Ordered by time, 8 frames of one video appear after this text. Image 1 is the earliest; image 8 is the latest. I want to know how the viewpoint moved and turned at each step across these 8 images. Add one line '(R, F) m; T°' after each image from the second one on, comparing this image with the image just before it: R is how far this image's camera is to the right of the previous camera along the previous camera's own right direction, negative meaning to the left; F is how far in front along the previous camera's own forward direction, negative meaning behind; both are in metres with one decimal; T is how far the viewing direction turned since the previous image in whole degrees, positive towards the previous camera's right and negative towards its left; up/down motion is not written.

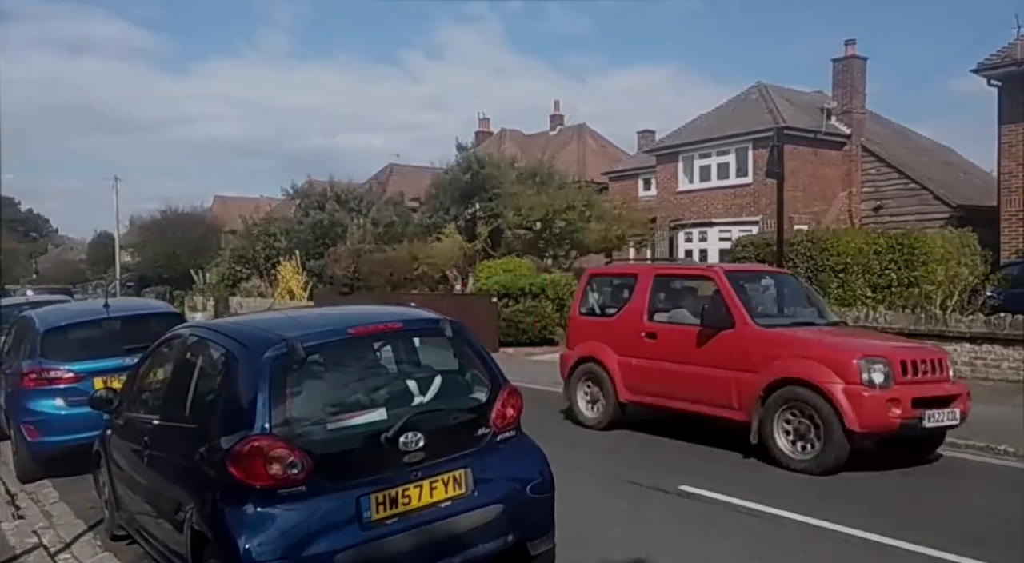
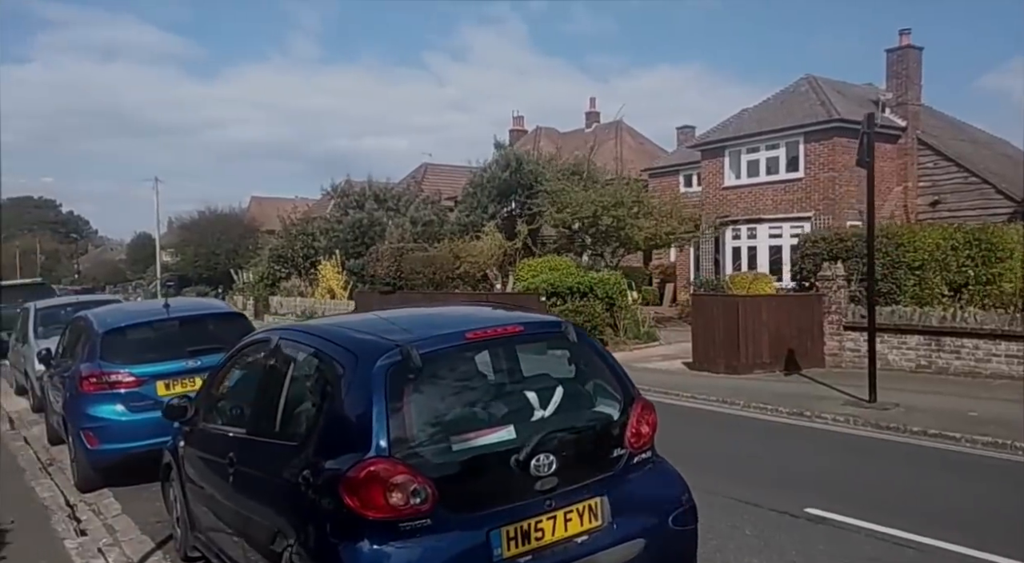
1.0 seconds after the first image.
(-0.6, +0.6) m; -2°
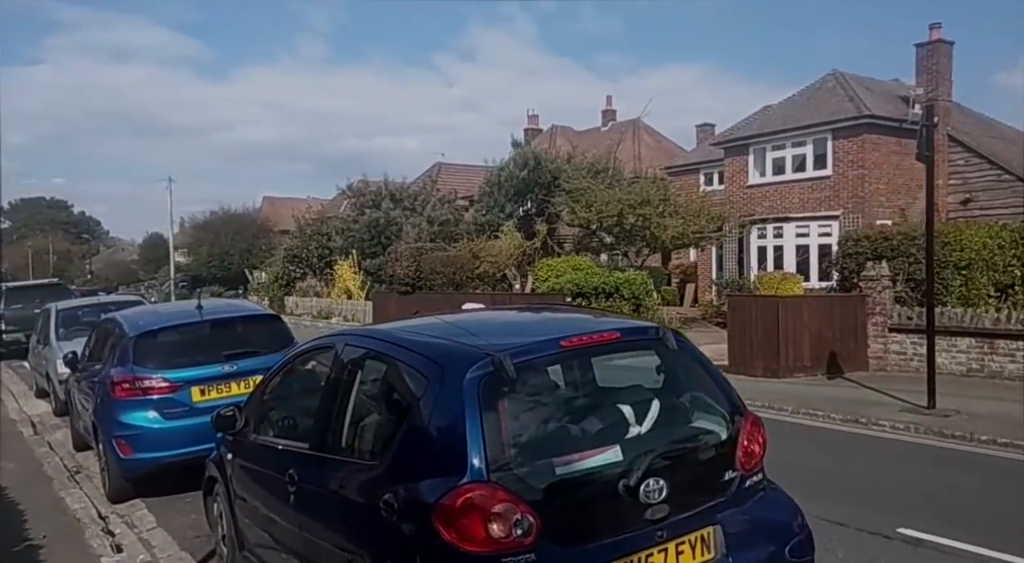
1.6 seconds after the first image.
(-0.4, +0.4) m; -1°
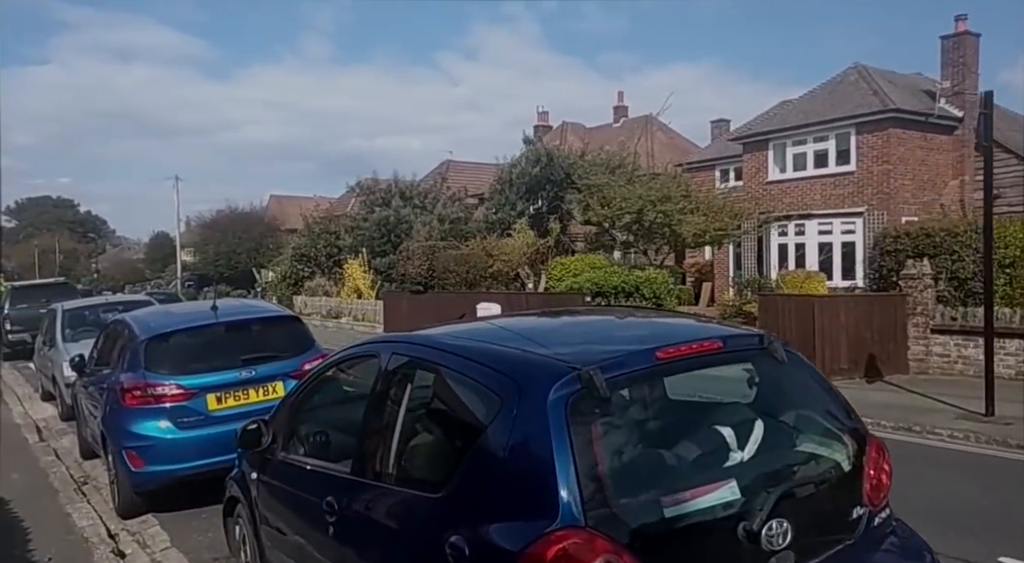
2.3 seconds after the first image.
(-0.3, +0.5) m; 0°
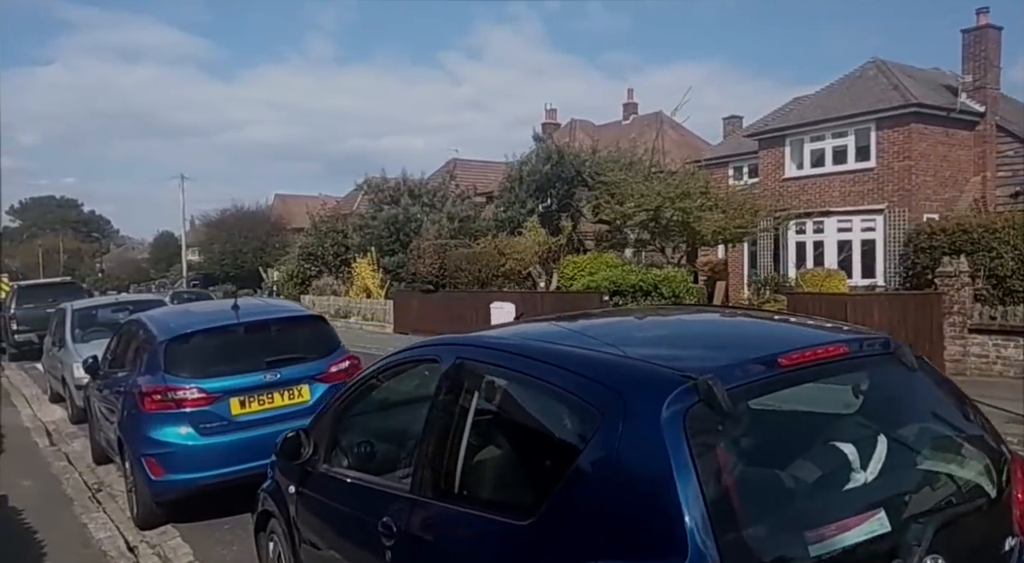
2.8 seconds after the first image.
(-0.3, +0.3) m; 0°
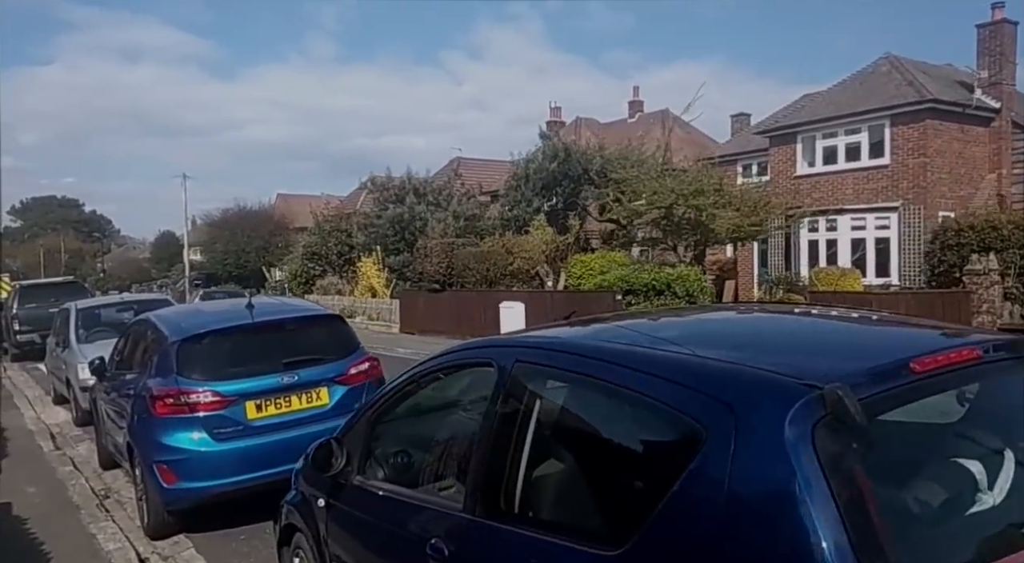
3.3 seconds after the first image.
(-0.2, +0.3) m; 0°
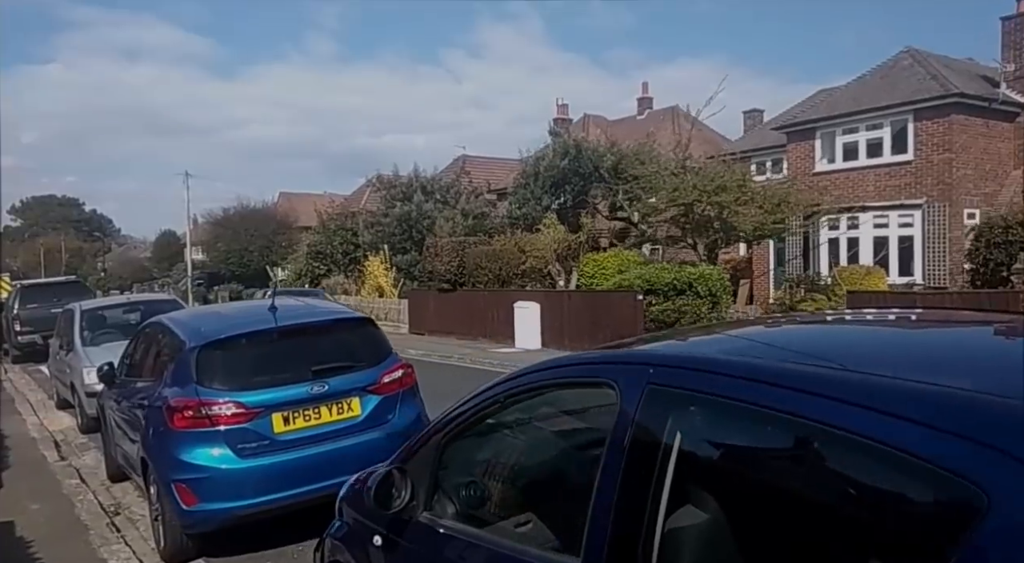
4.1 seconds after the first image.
(-0.4, +0.5) m; 0°
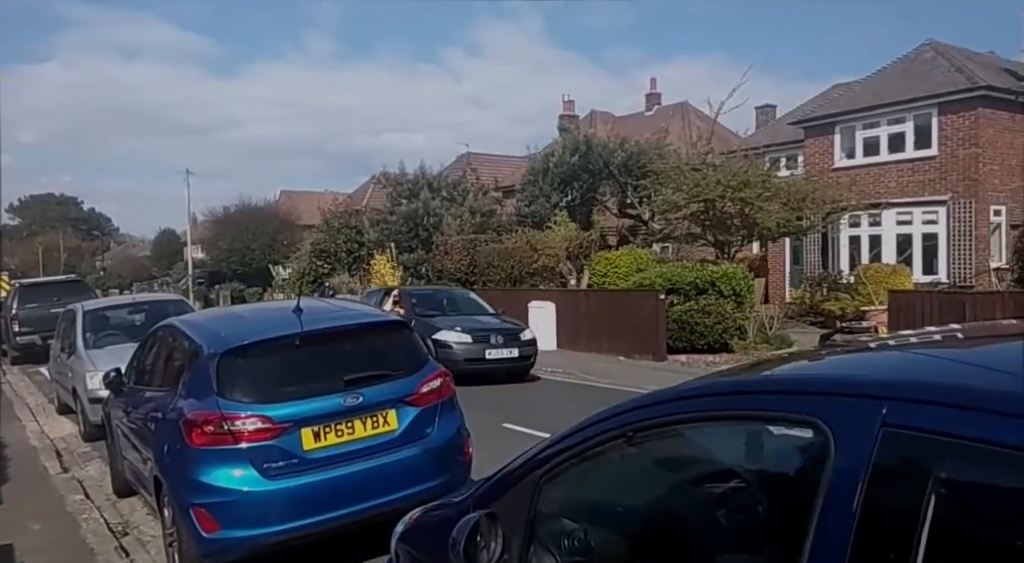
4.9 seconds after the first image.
(-0.4, +0.6) m; 0°
